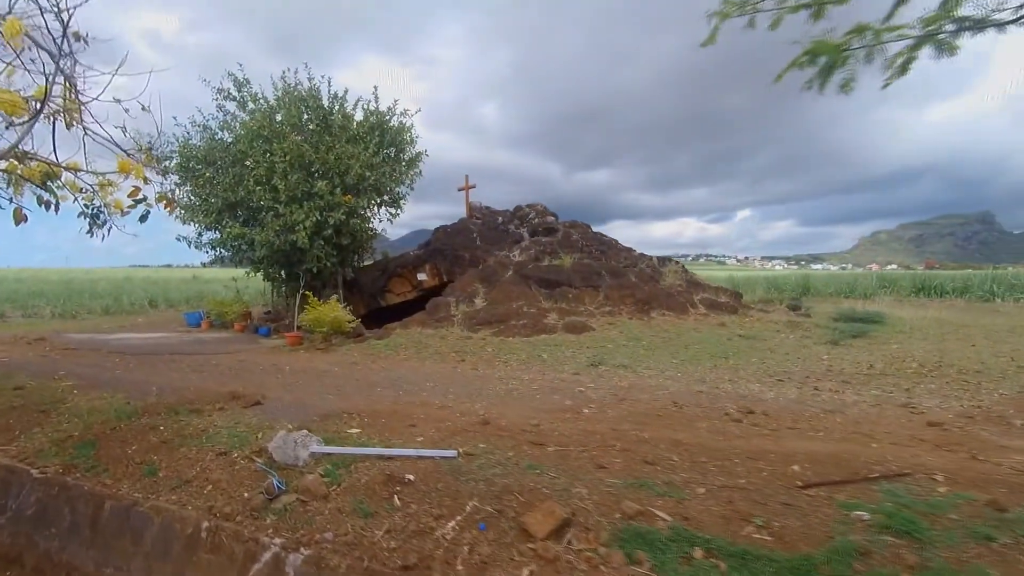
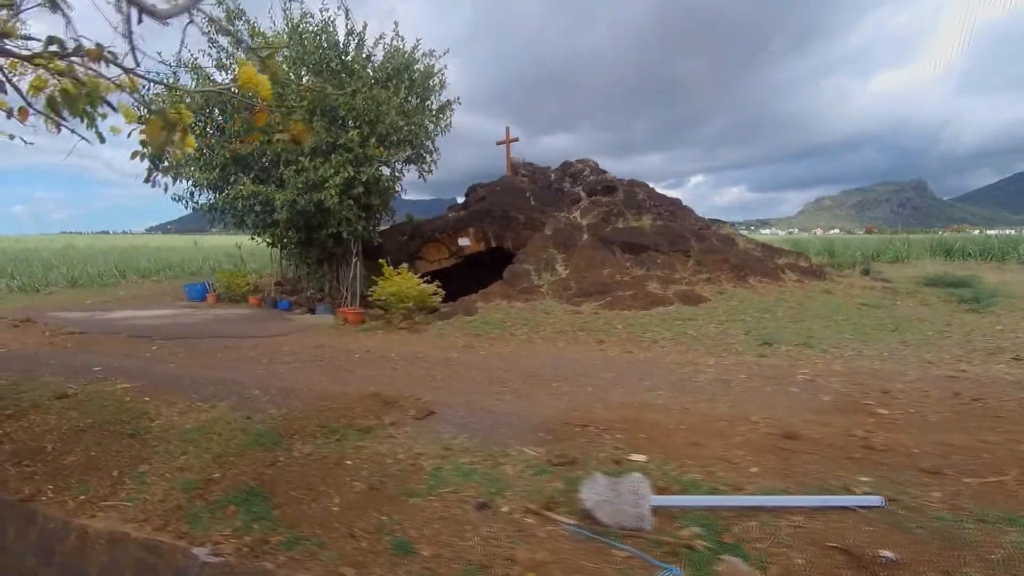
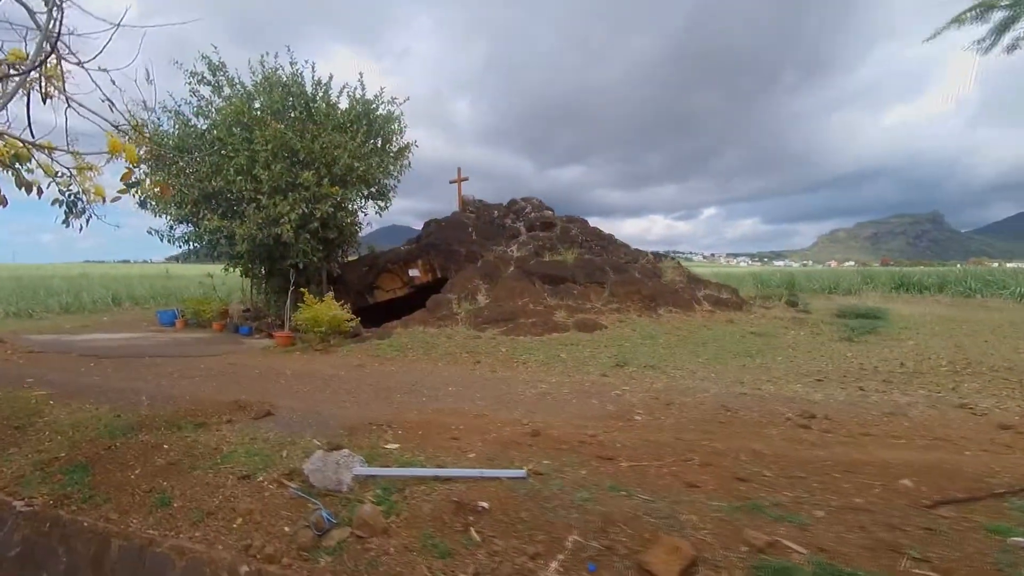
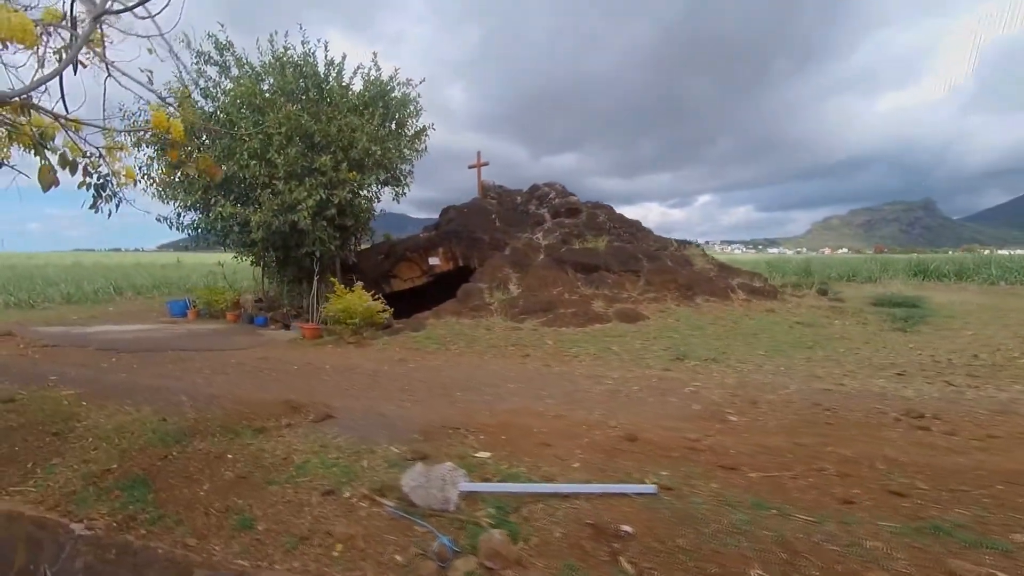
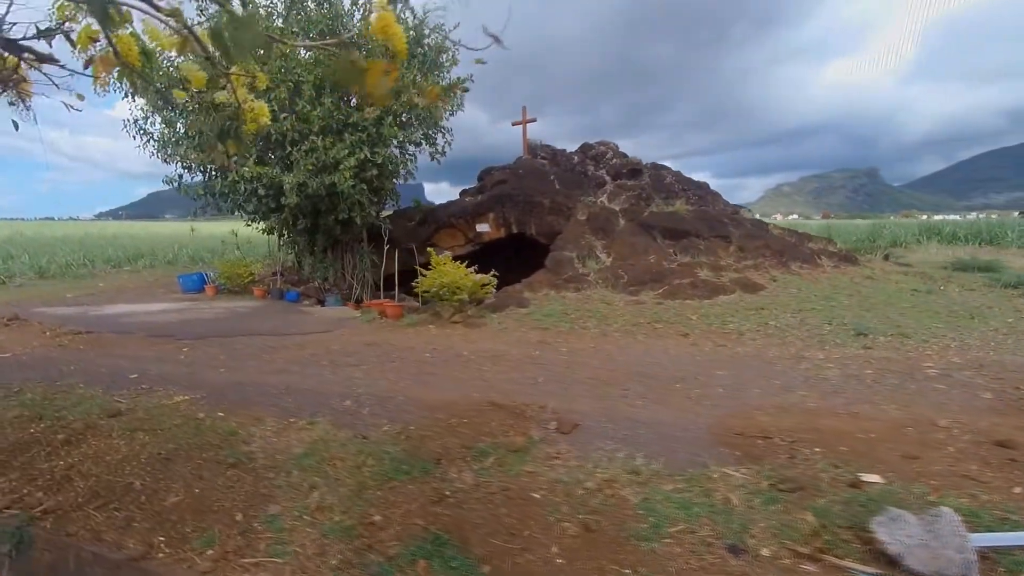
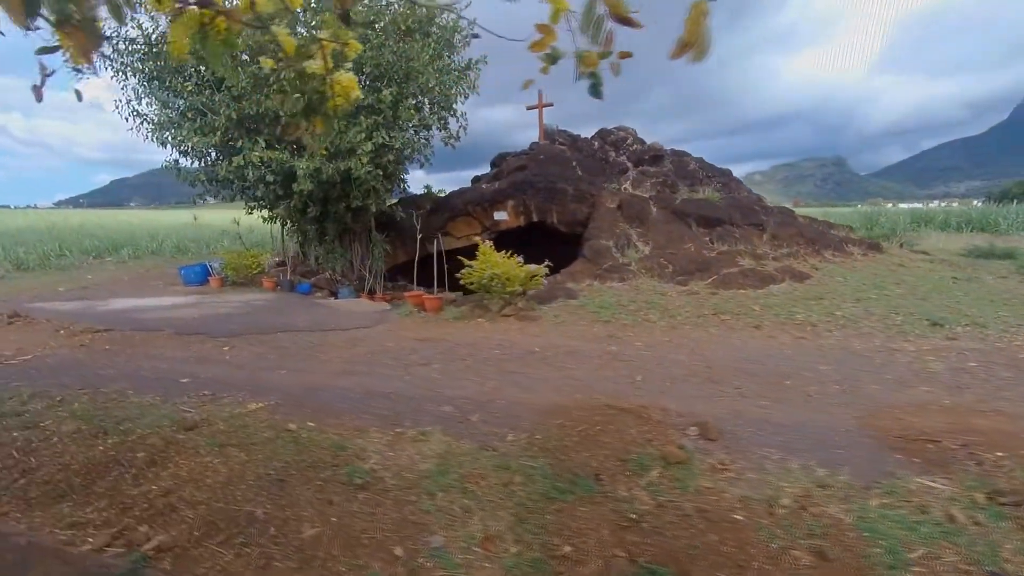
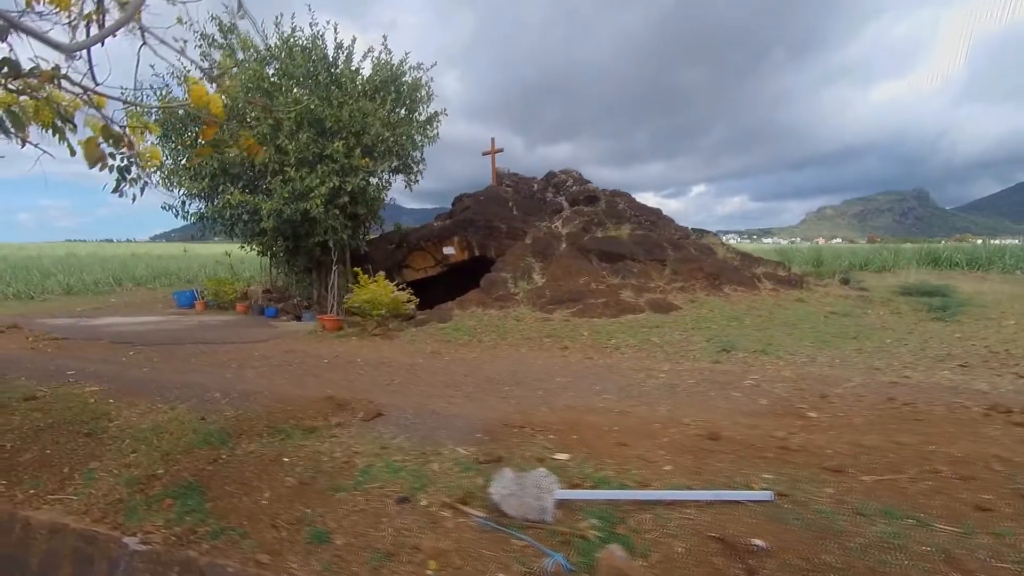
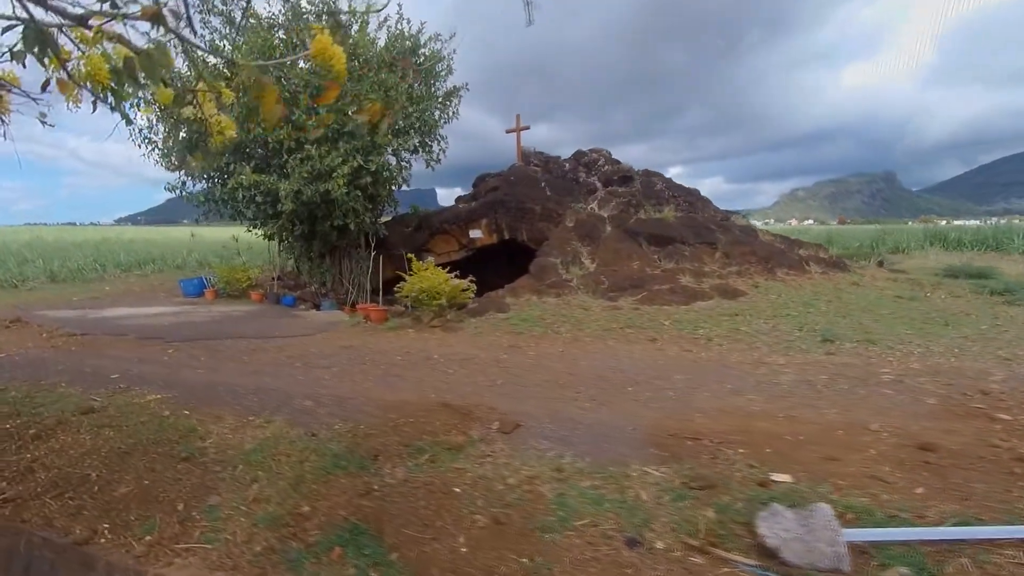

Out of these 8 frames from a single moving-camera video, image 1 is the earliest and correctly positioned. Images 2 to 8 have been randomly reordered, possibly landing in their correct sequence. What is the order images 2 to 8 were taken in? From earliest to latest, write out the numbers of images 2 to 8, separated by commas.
3, 4, 7, 2, 8, 5, 6
